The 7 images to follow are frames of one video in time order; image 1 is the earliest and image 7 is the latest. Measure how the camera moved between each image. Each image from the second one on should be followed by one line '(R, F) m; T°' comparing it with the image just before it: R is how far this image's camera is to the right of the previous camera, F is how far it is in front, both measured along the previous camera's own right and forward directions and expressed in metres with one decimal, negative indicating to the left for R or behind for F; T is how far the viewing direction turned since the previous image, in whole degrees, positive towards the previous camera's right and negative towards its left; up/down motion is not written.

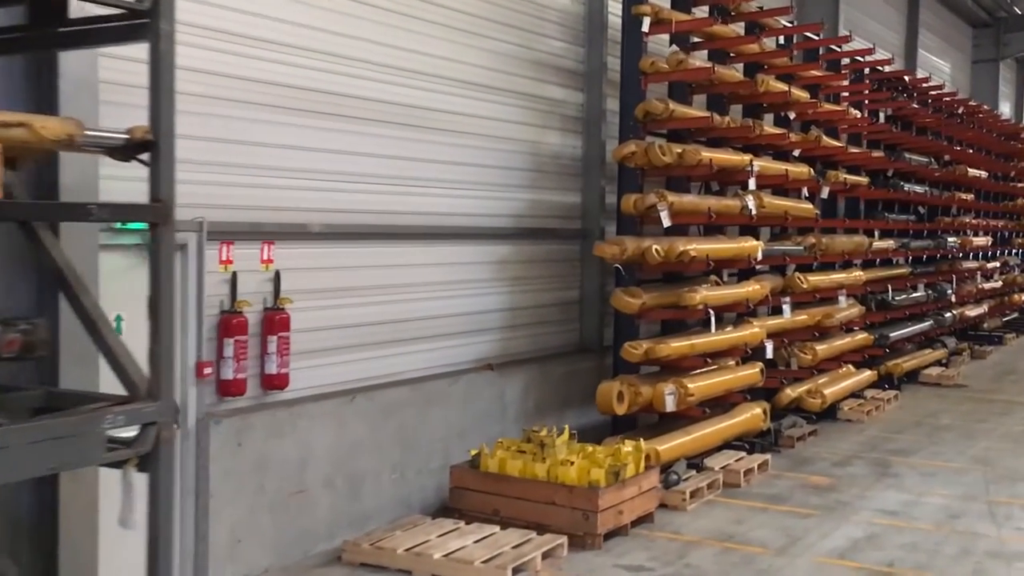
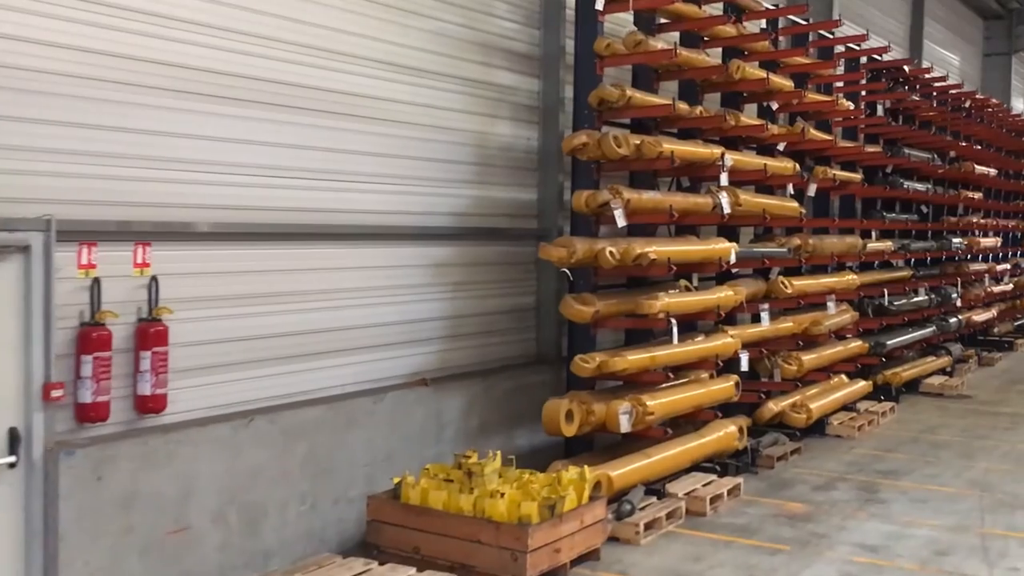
(+0.4, +0.6) m; -1°
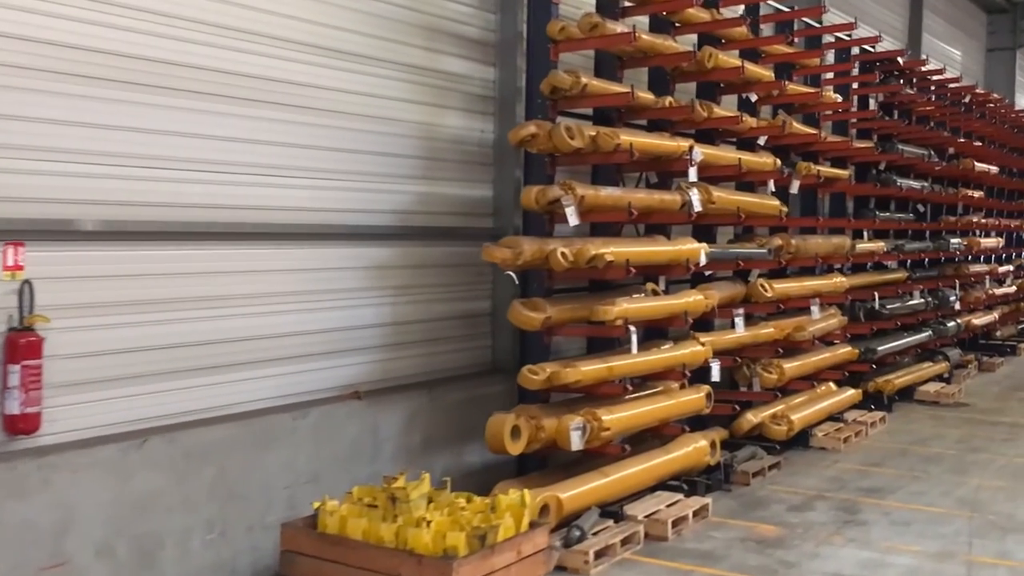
(+0.3, +0.5) m; 0°
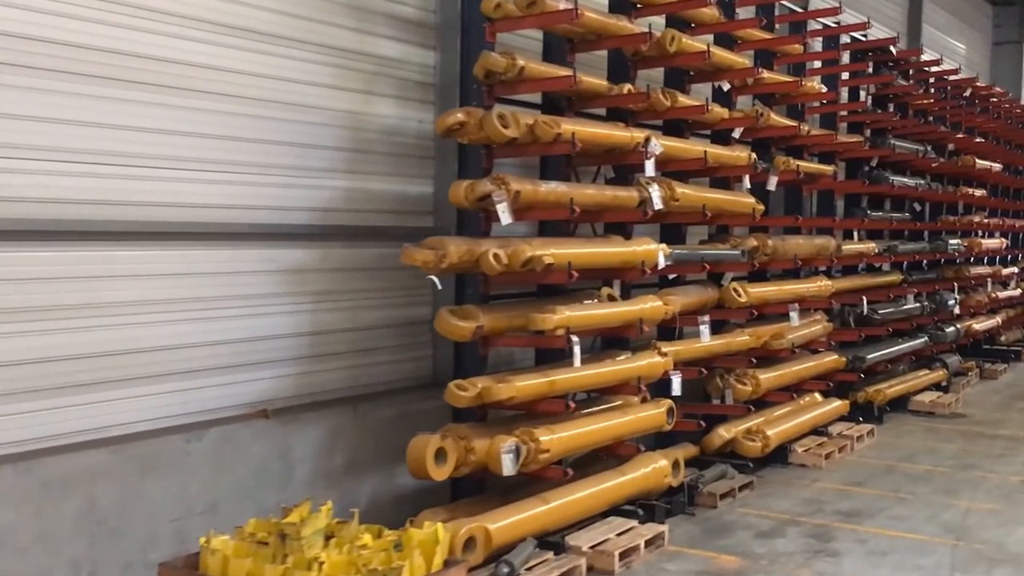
(+0.4, +0.5) m; -1°
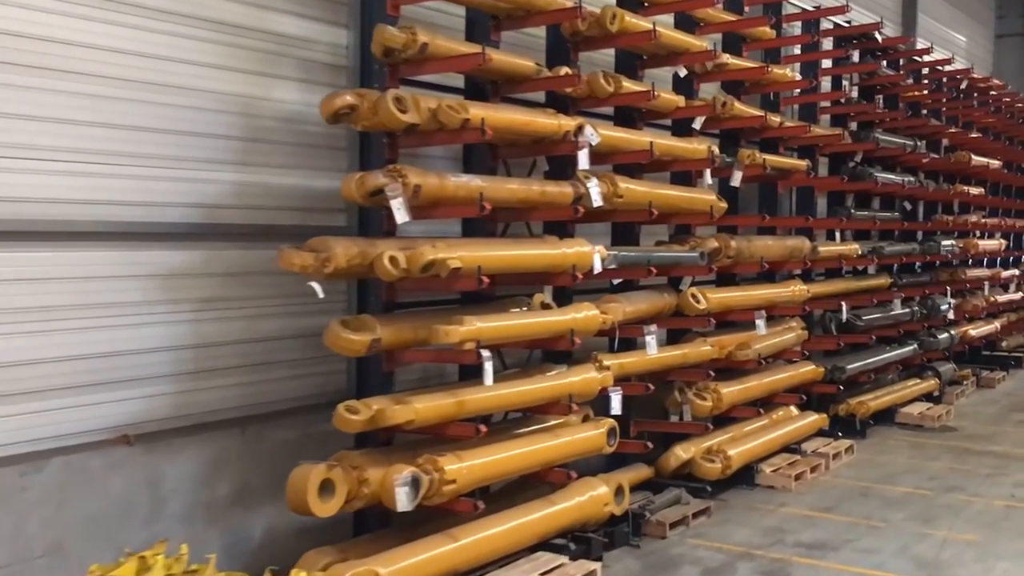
(+0.4, +0.6) m; -1°
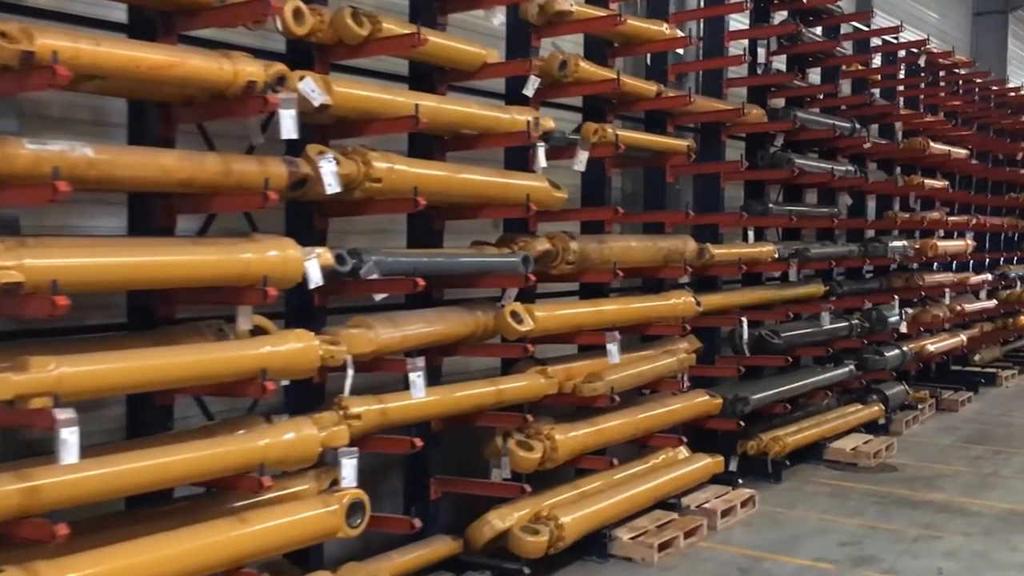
(+1.0, +1.5) m; 0°
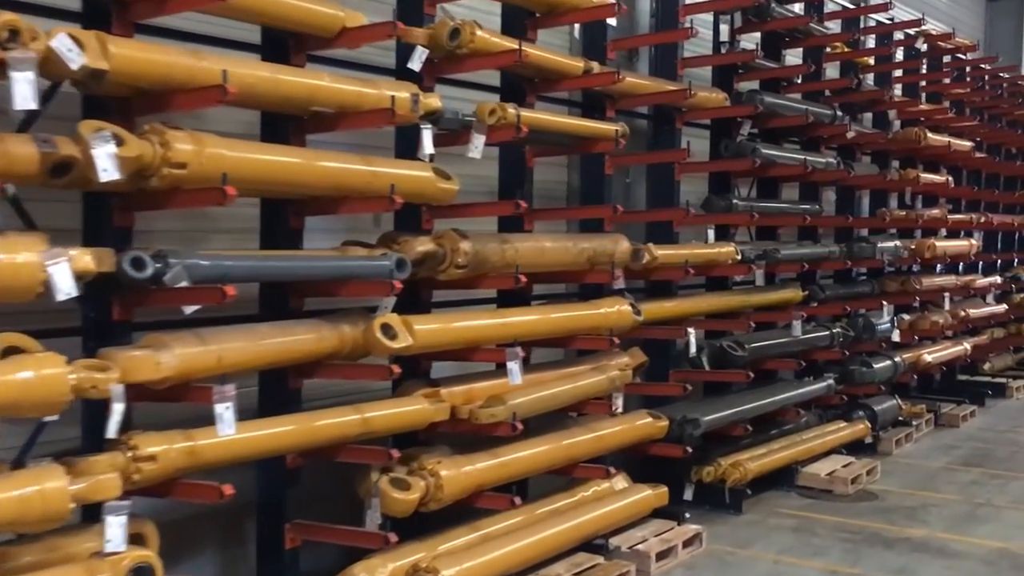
(+0.6, +0.8) m; -1°
